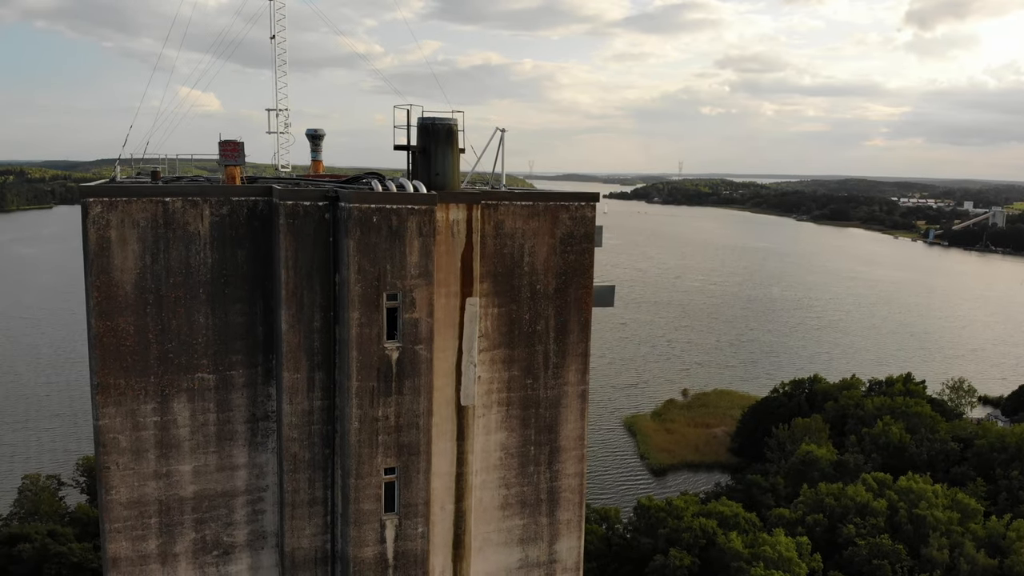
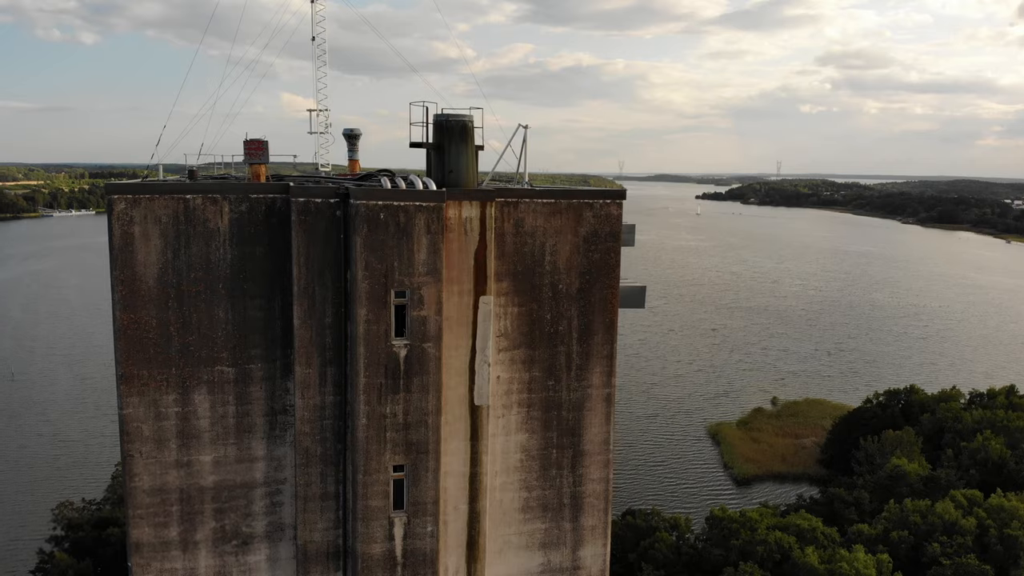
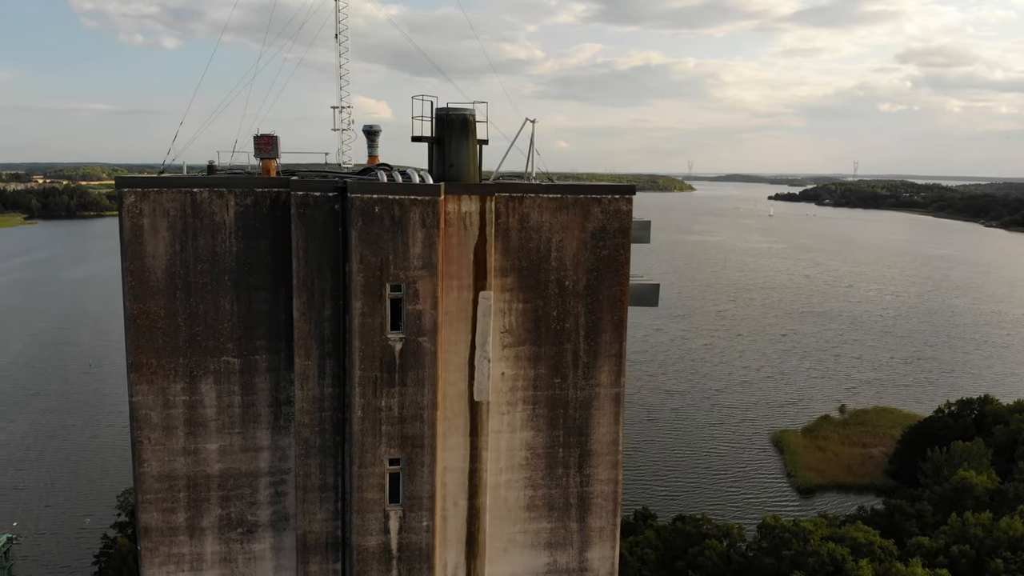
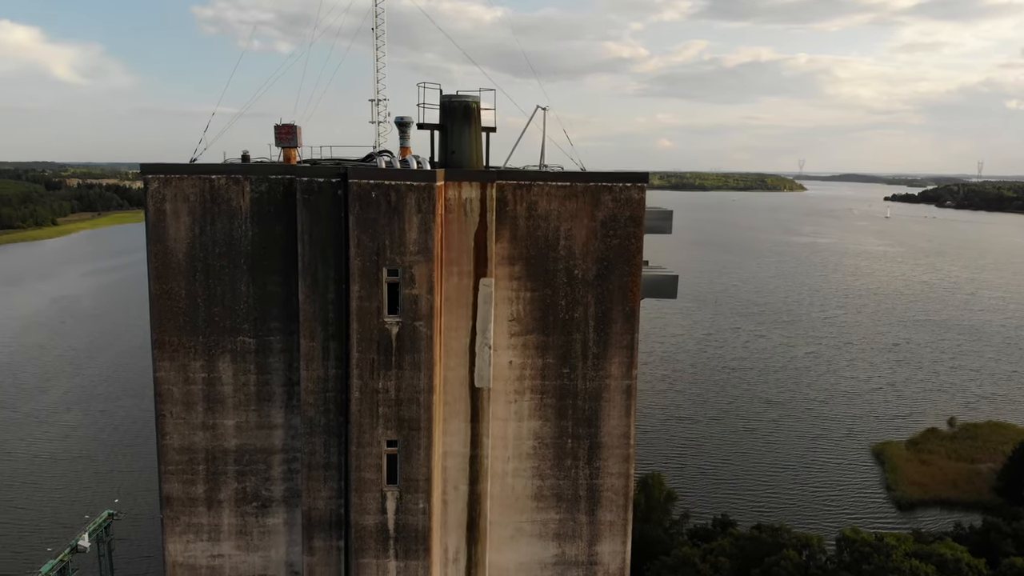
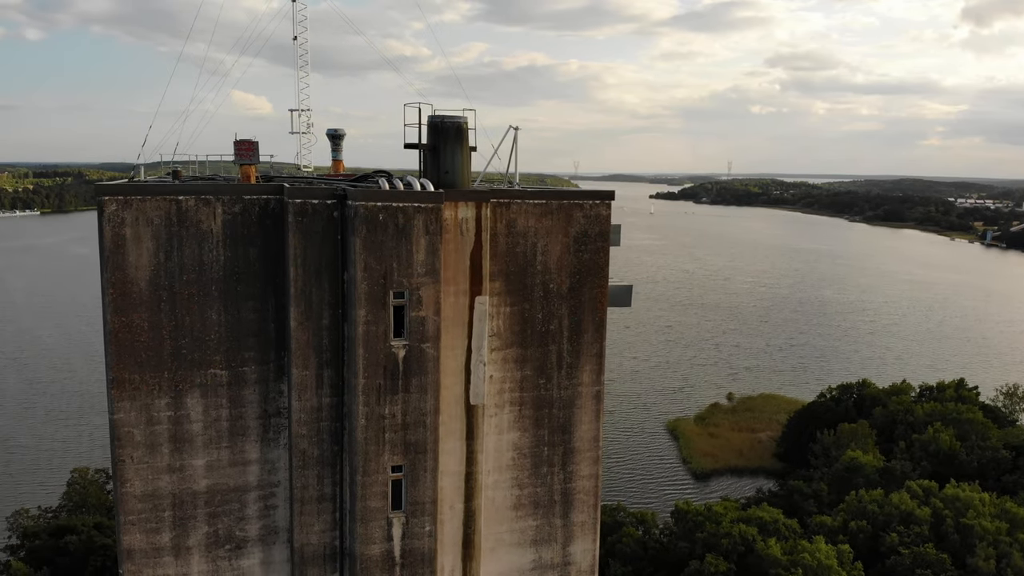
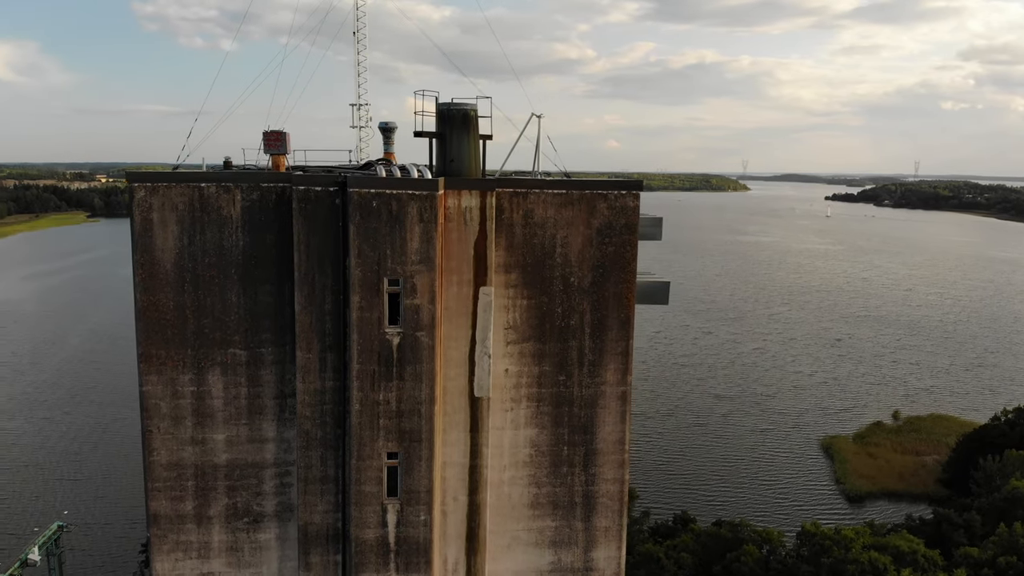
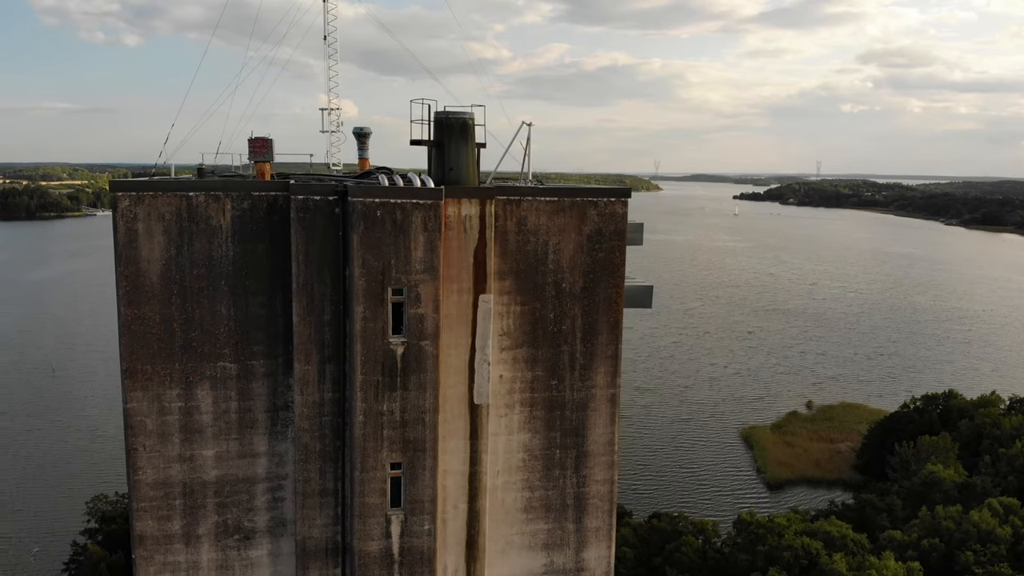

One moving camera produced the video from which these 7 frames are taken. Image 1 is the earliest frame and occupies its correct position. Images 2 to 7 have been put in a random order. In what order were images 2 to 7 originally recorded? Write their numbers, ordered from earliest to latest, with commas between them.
5, 2, 7, 3, 6, 4
